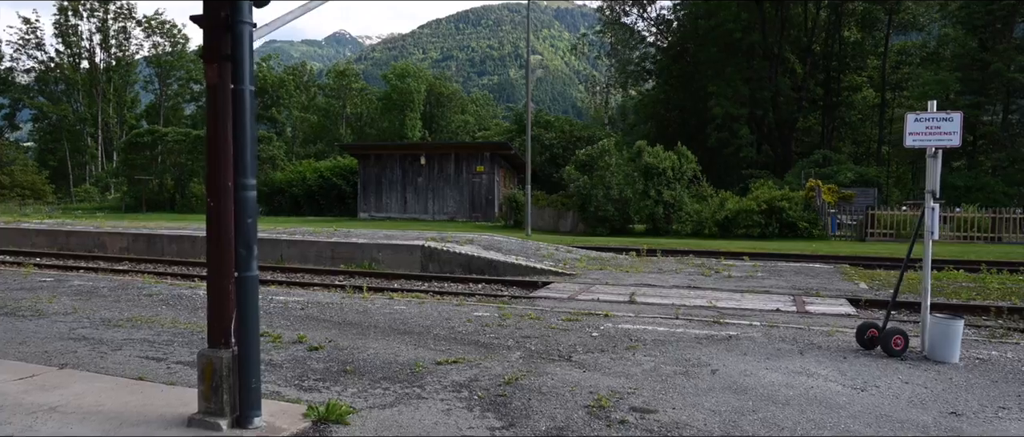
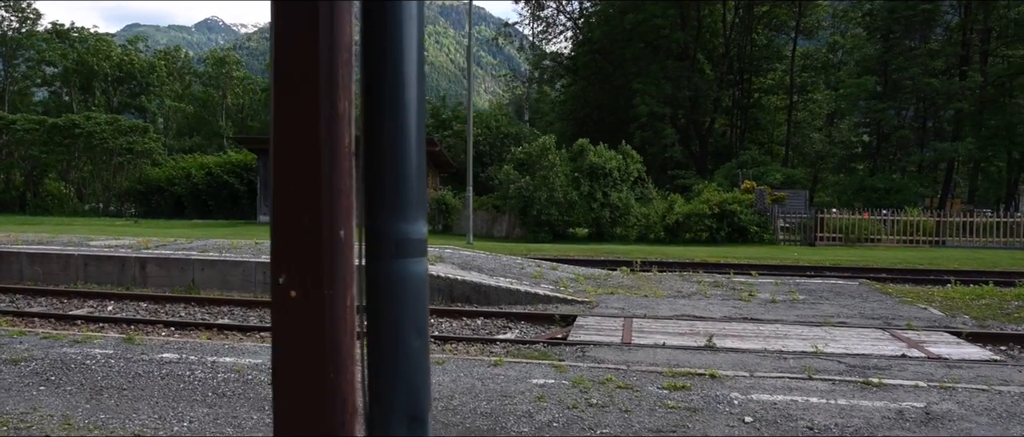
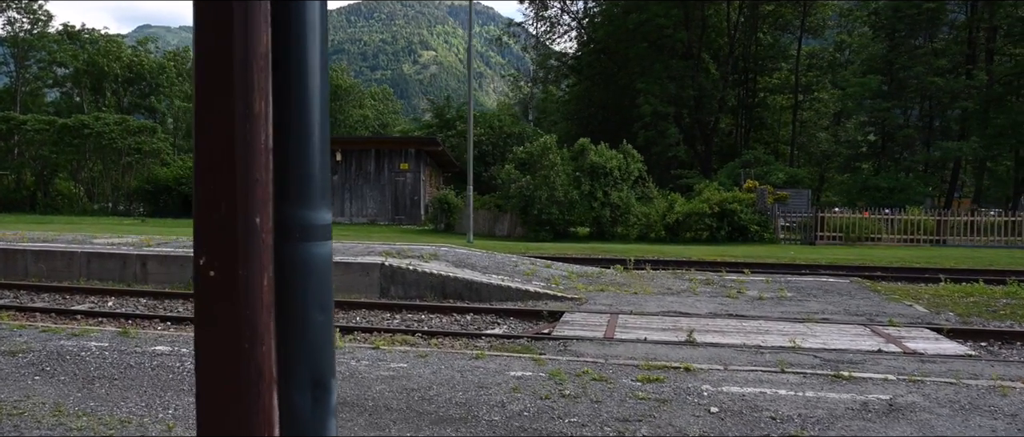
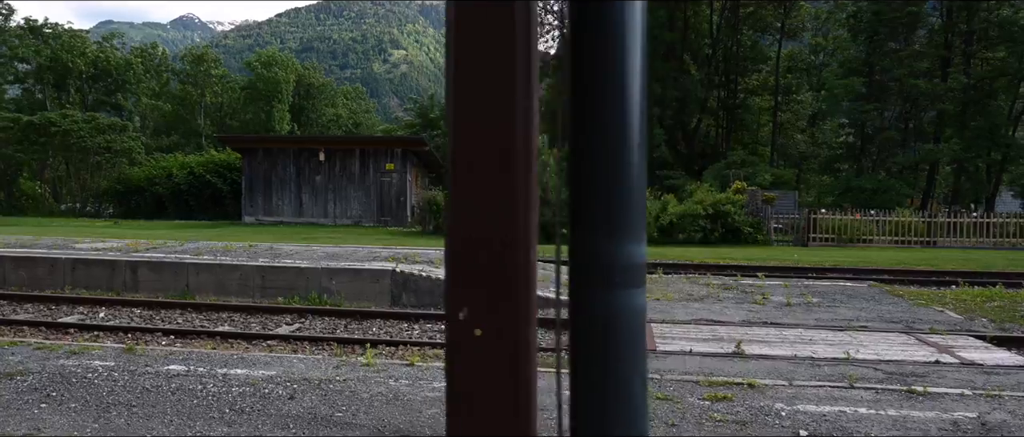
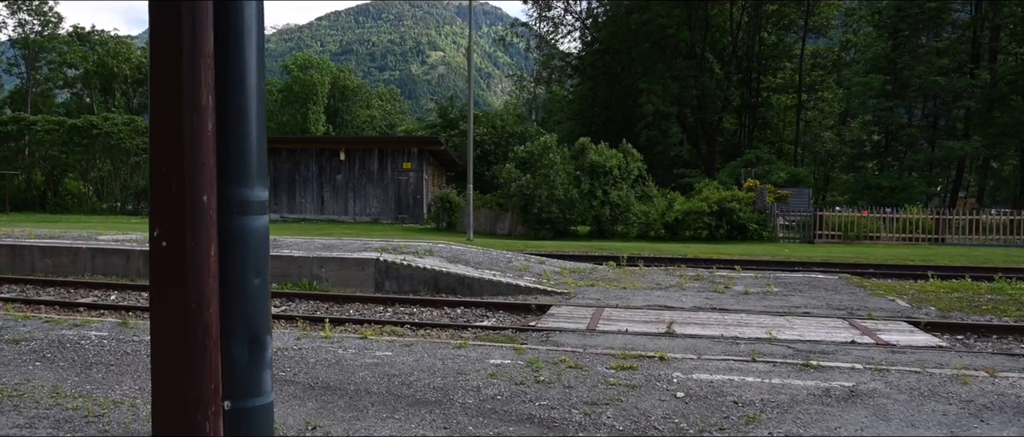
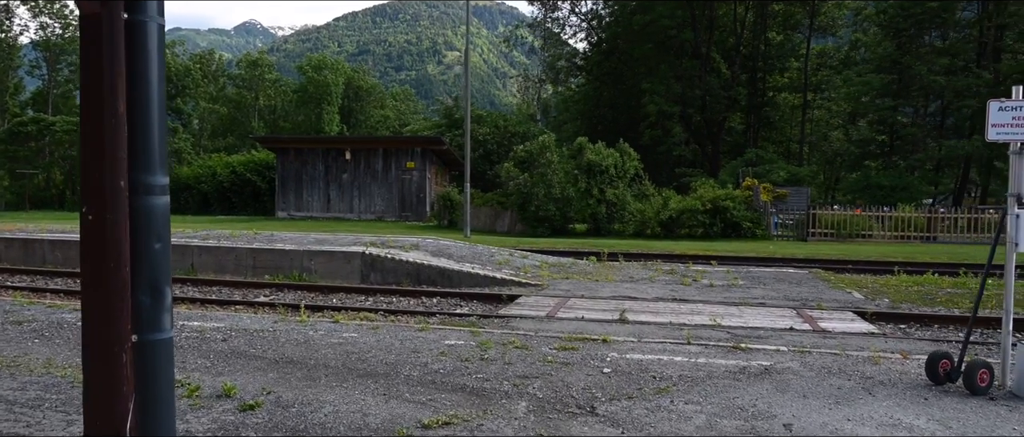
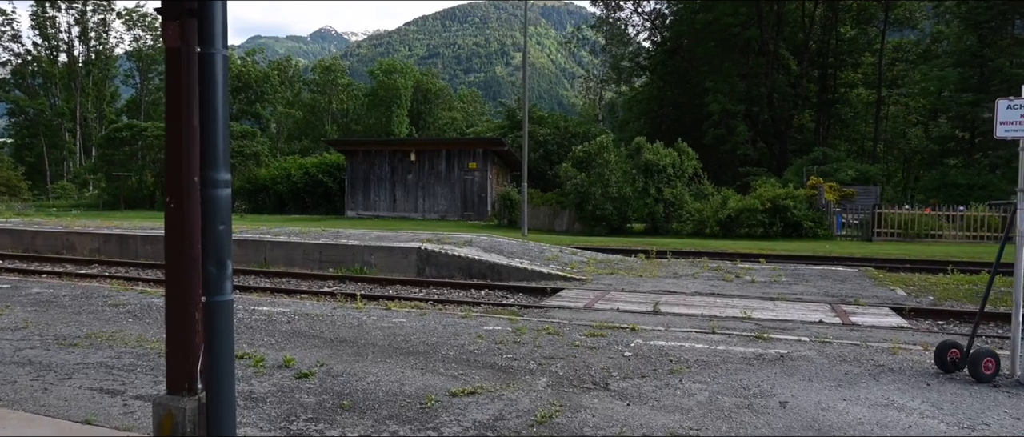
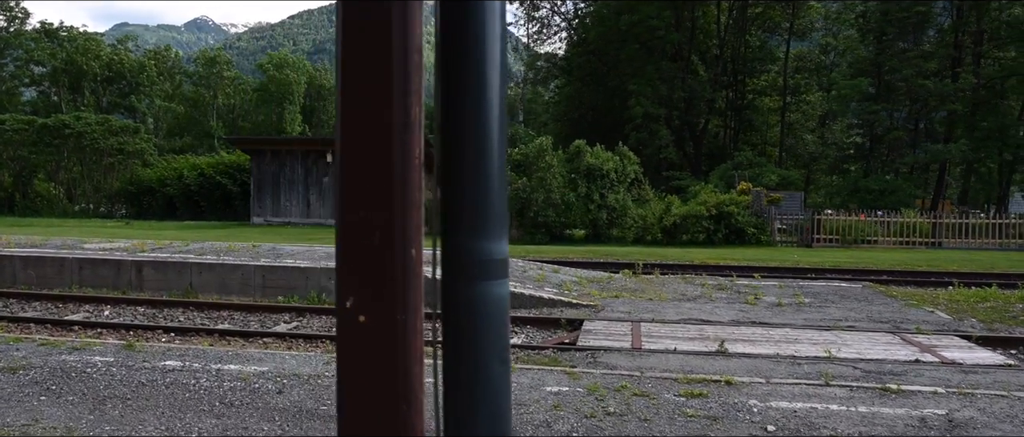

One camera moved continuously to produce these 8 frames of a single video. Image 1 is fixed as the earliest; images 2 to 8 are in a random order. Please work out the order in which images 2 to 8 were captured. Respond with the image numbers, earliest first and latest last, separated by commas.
7, 6, 5, 3, 2, 8, 4
